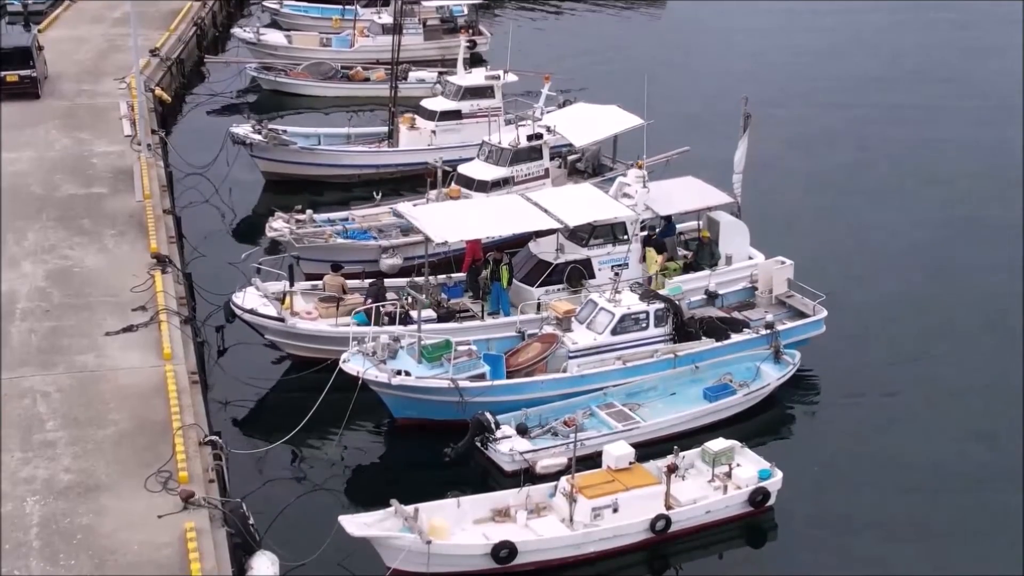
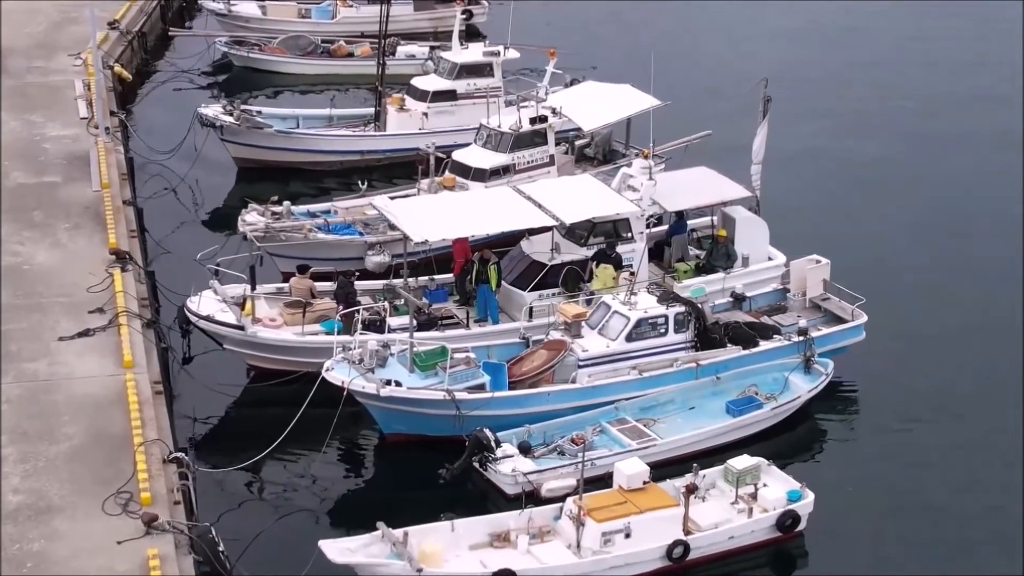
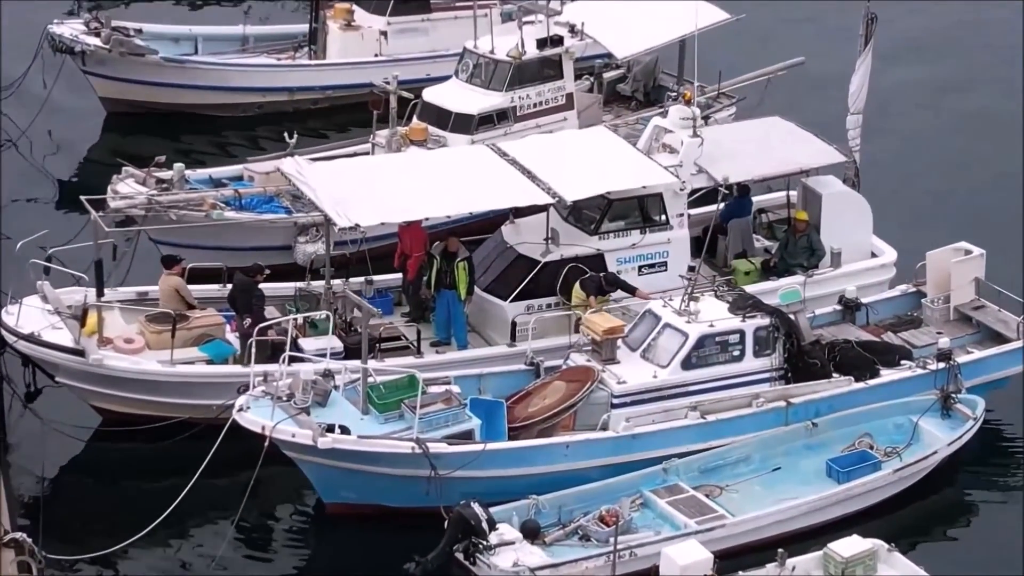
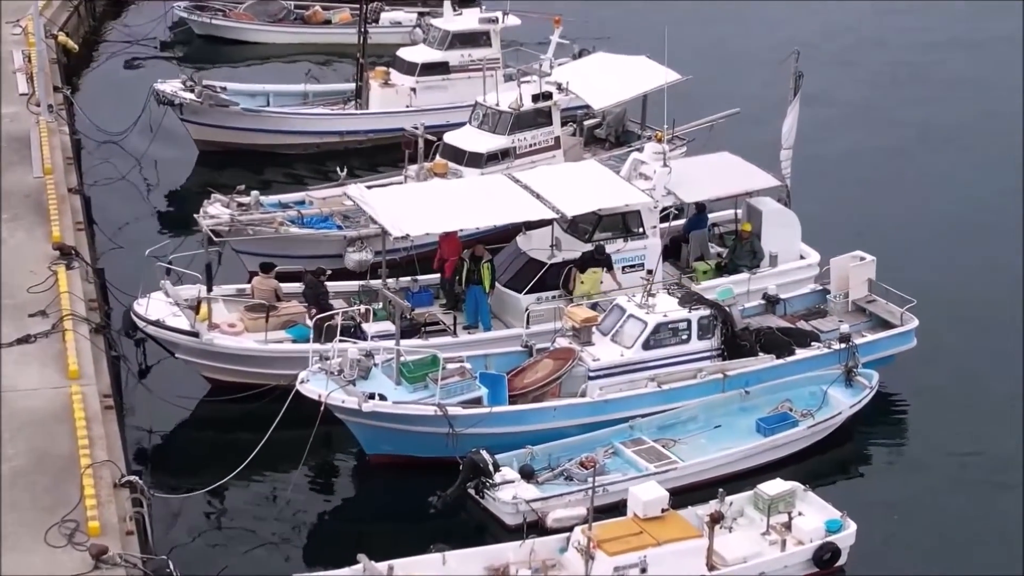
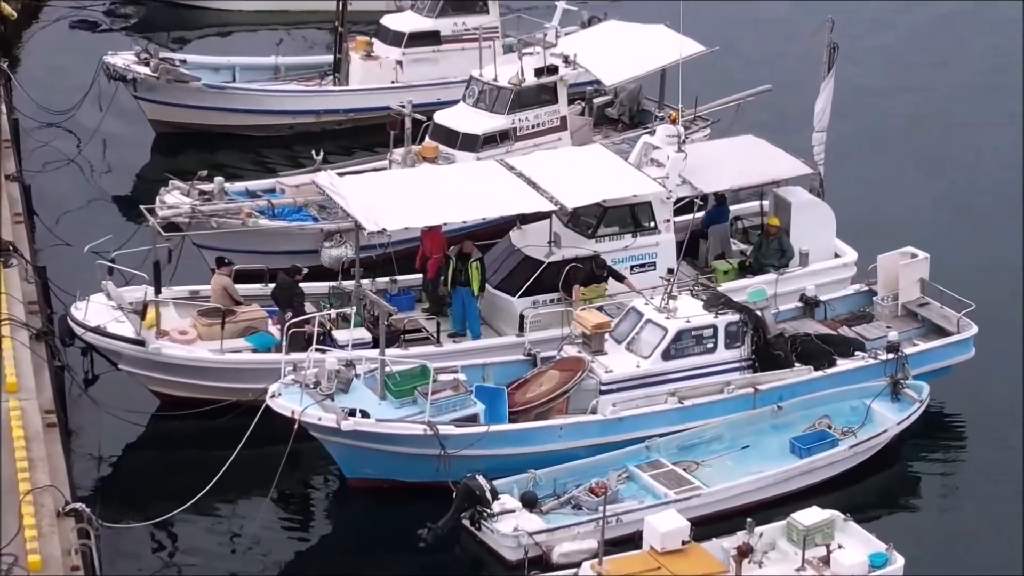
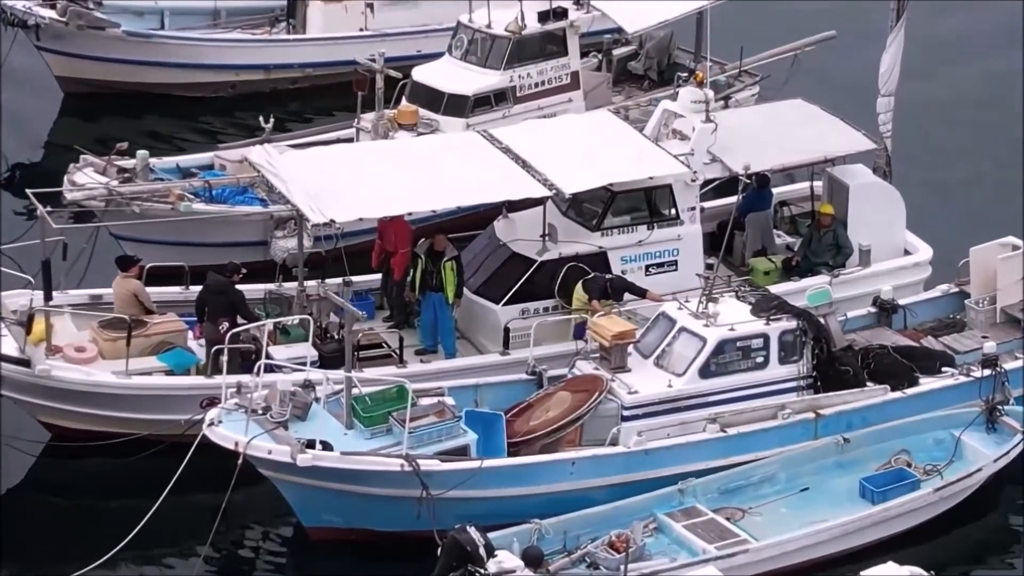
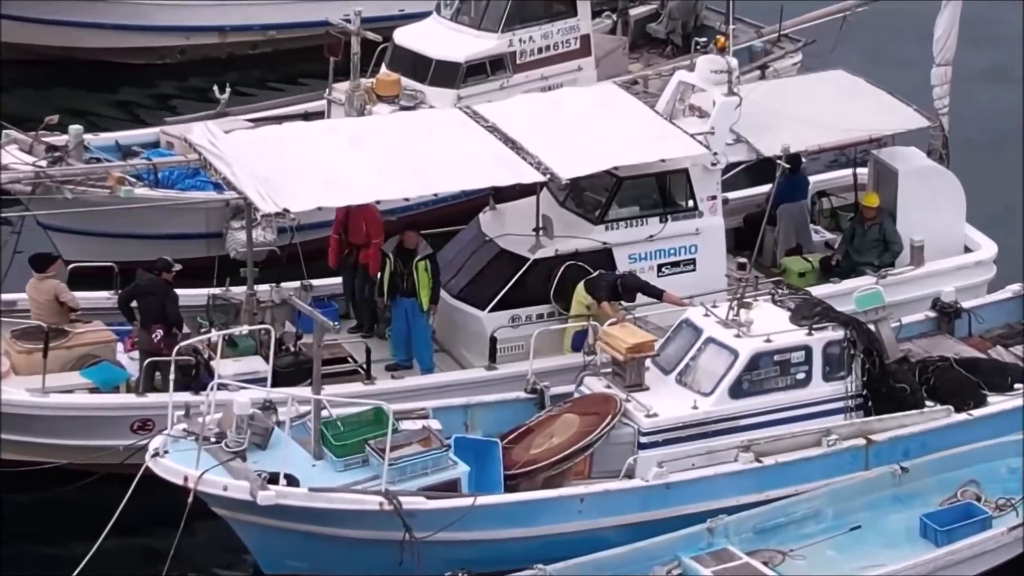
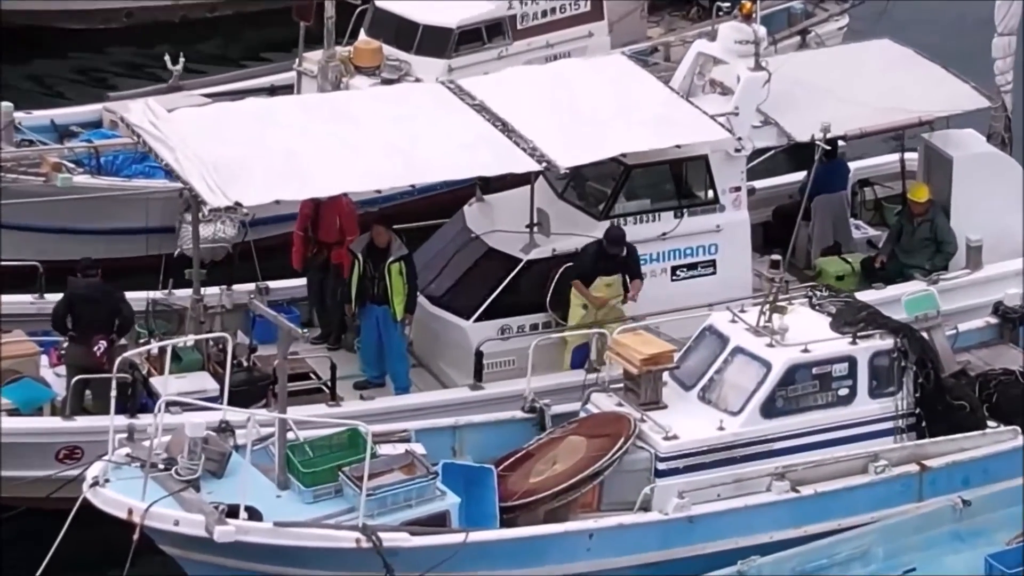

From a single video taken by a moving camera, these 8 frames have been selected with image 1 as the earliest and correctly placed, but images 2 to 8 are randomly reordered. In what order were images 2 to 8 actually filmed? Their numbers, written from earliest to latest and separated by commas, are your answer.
2, 4, 5, 3, 6, 7, 8
